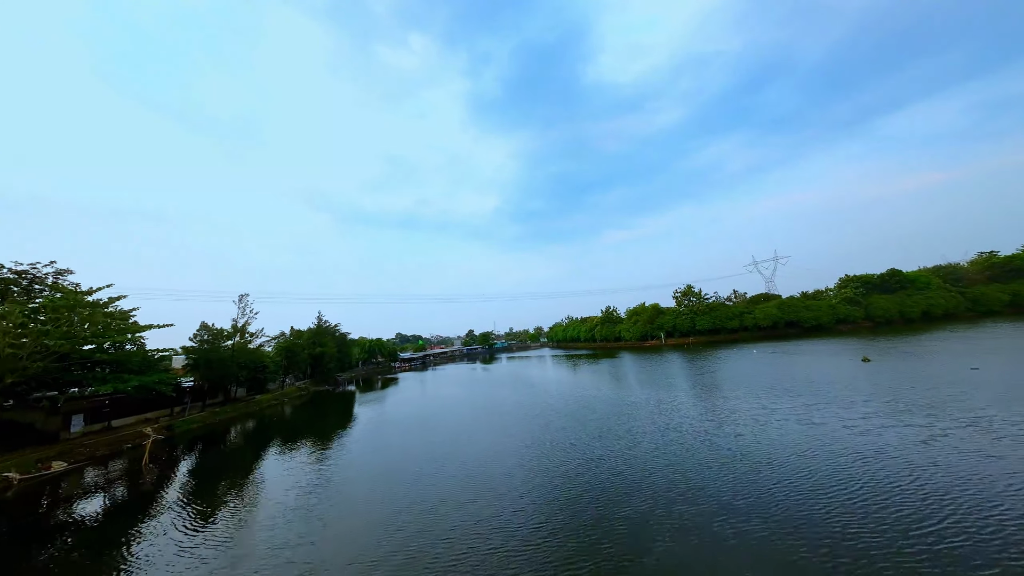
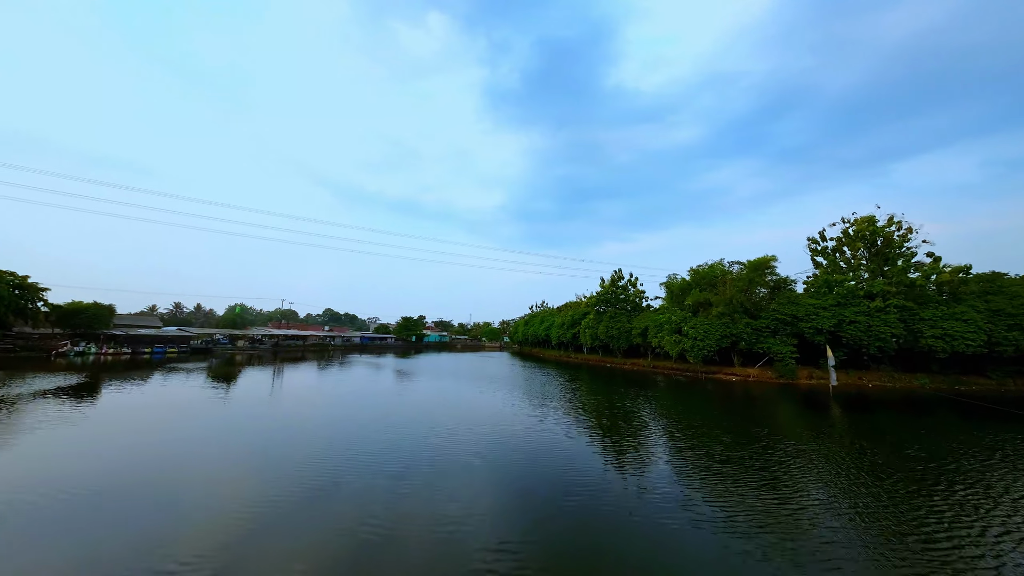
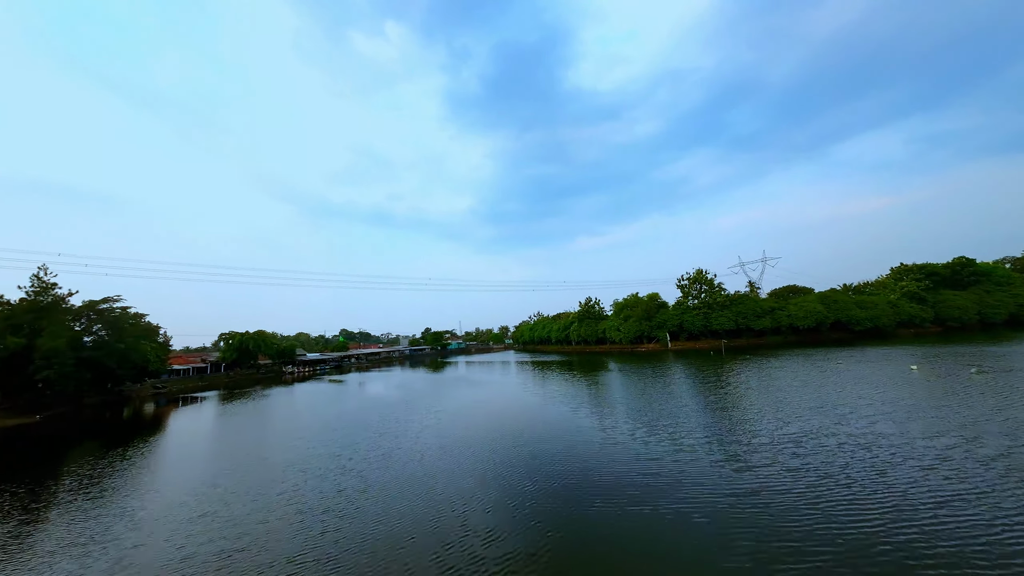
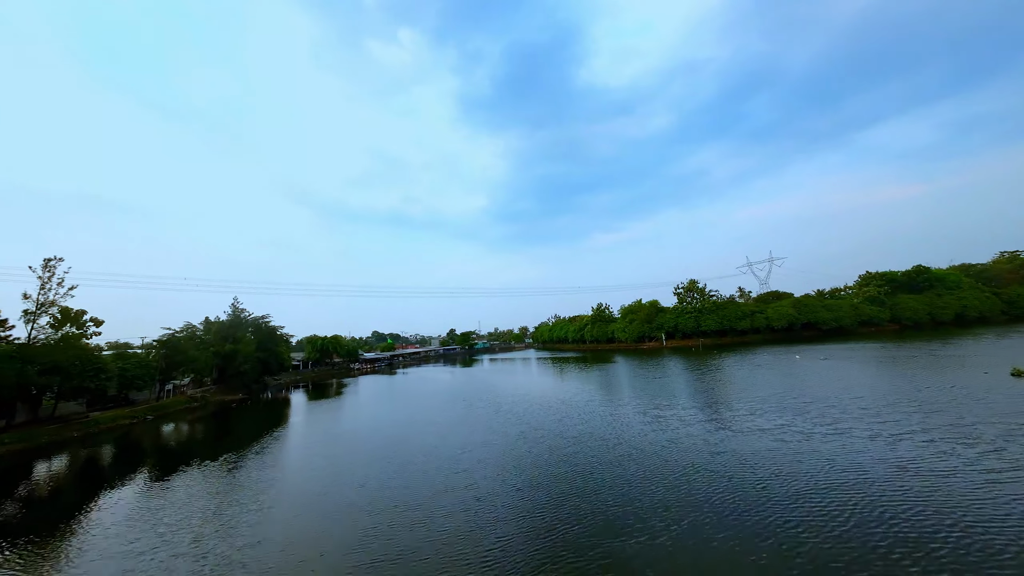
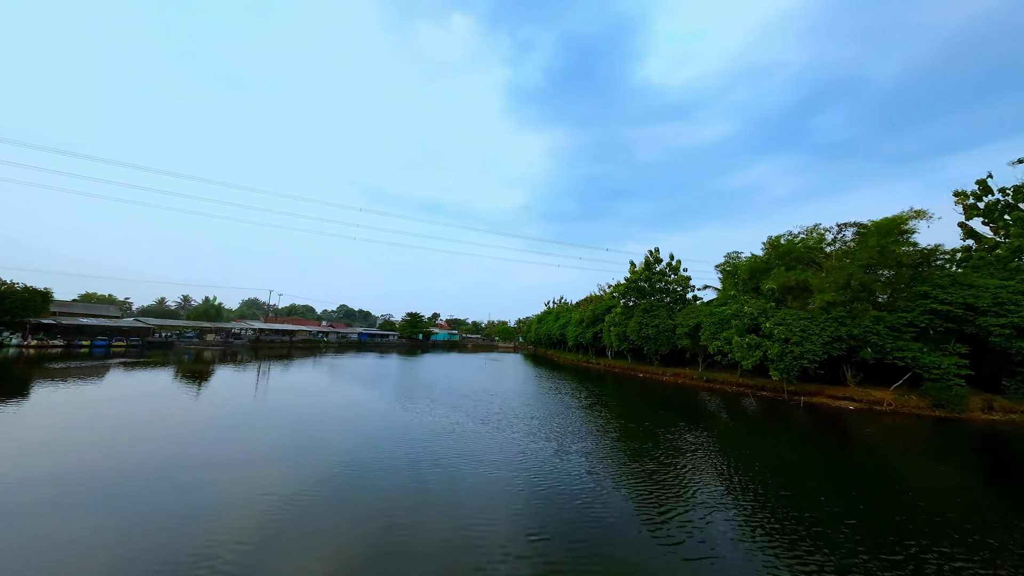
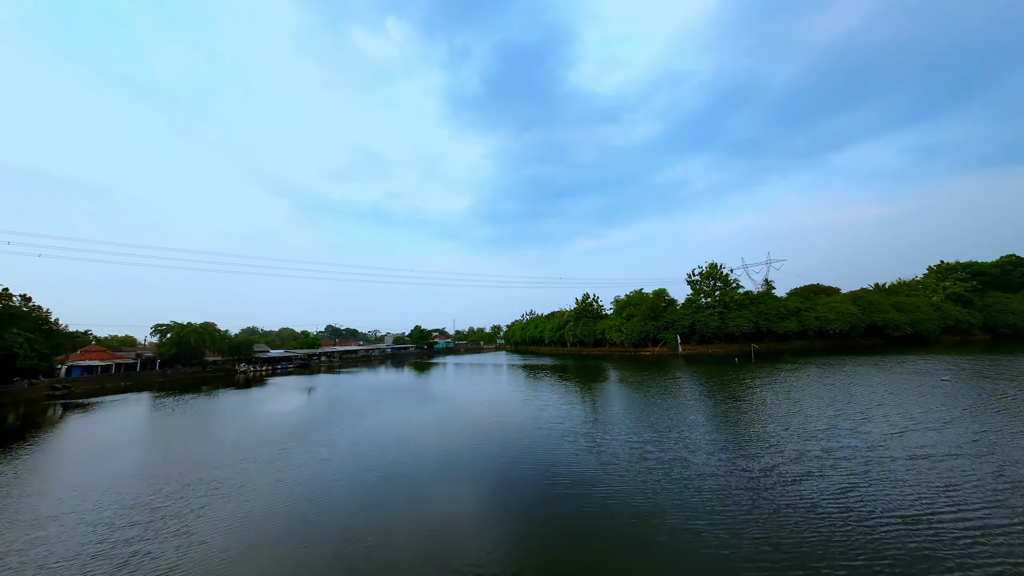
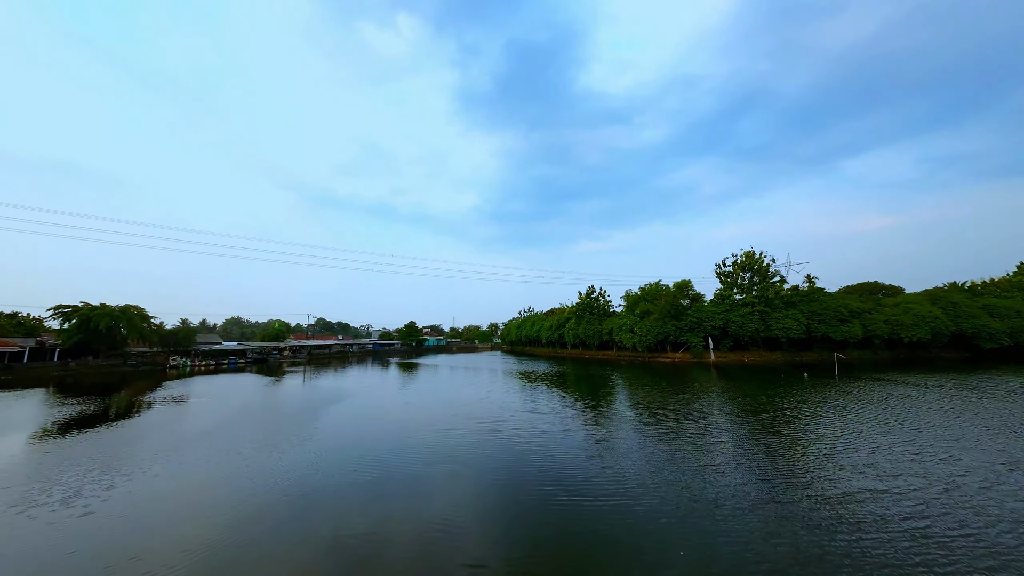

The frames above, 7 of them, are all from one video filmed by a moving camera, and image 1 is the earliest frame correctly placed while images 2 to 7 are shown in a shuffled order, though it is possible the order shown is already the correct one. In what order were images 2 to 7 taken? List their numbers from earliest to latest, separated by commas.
4, 3, 6, 7, 2, 5
